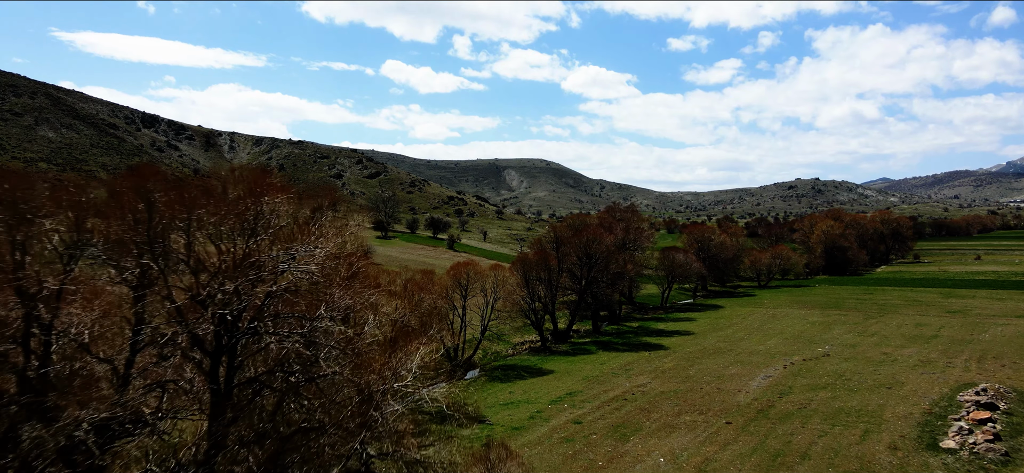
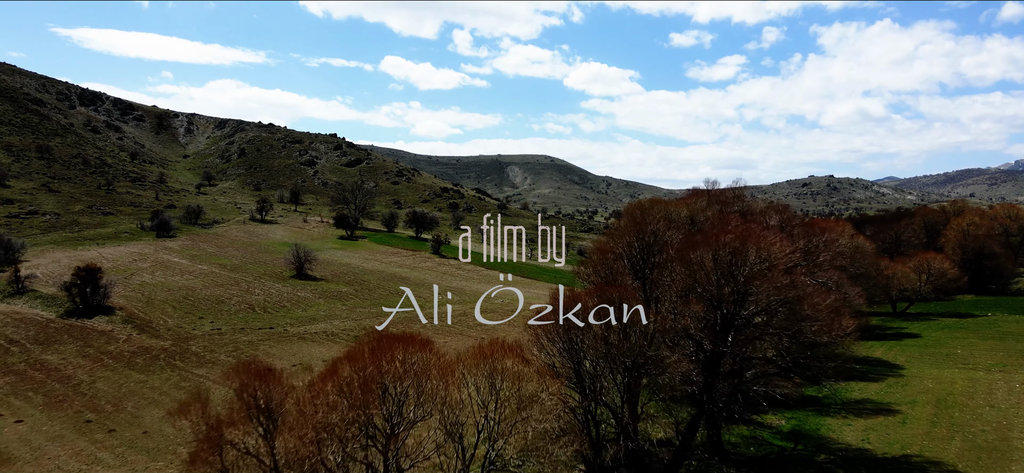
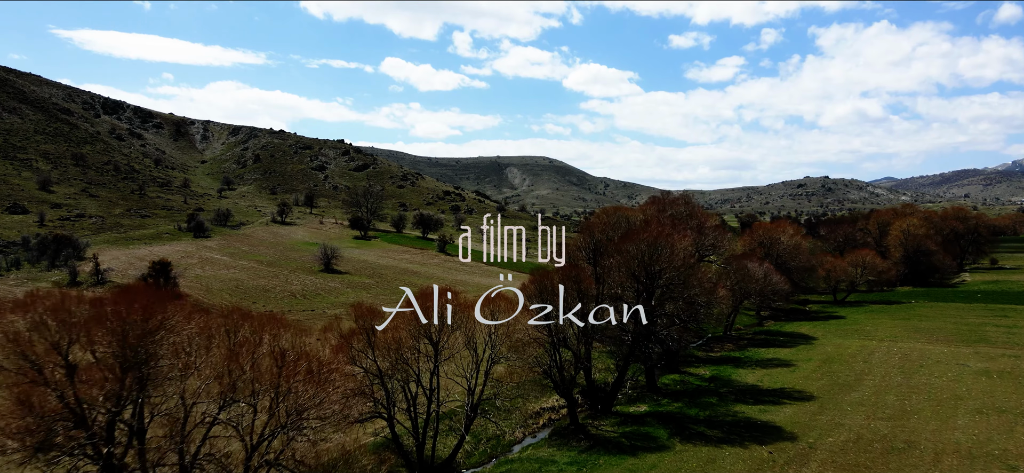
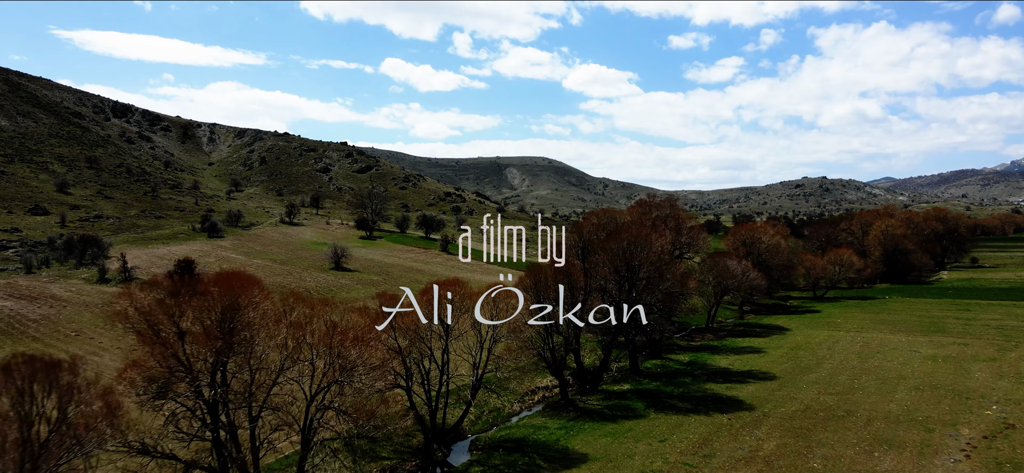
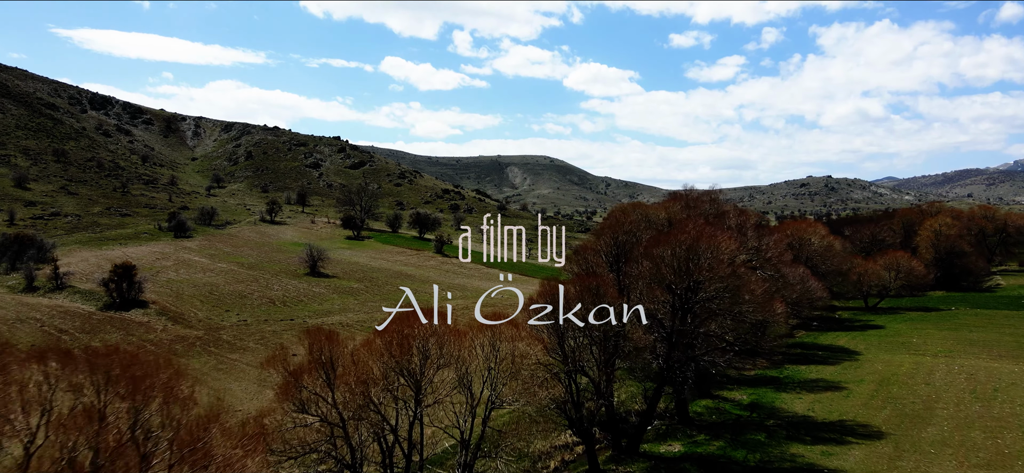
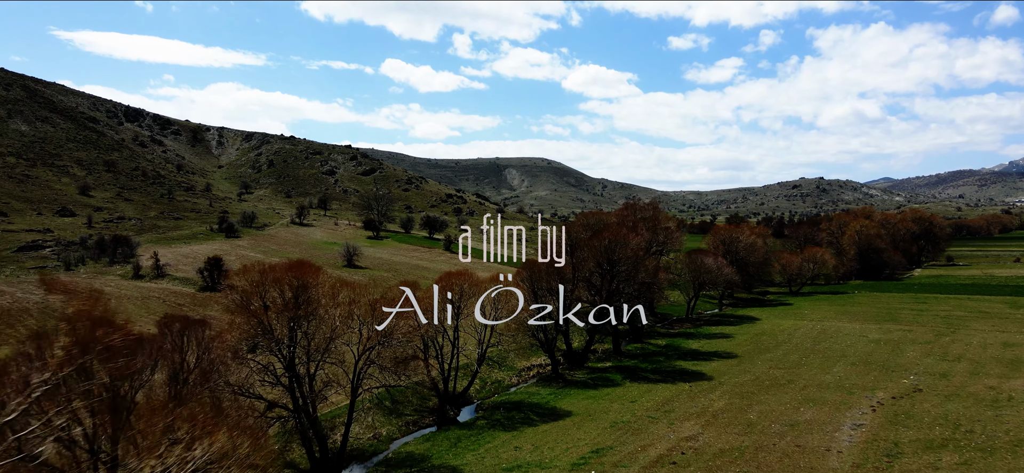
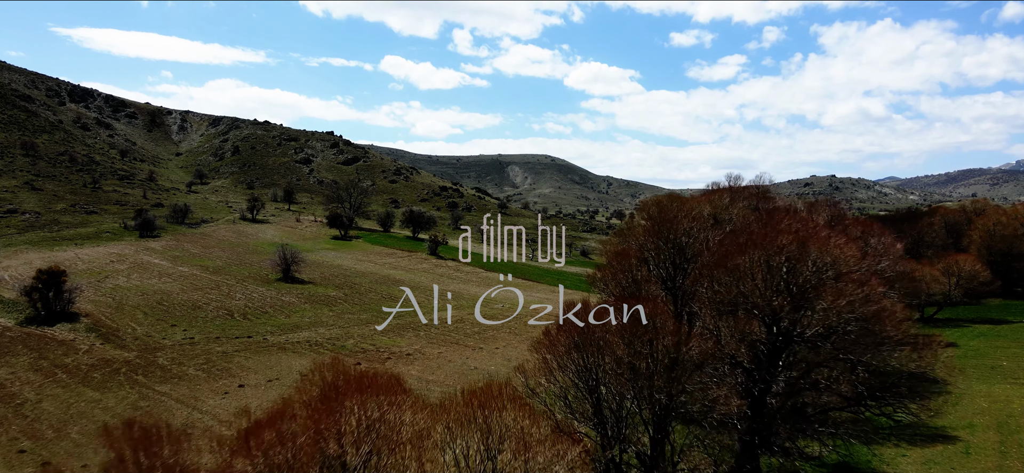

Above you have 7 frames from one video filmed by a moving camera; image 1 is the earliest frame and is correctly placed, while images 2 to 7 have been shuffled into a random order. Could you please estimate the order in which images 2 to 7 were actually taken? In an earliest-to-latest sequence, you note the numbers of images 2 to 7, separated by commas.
6, 4, 3, 5, 2, 7
